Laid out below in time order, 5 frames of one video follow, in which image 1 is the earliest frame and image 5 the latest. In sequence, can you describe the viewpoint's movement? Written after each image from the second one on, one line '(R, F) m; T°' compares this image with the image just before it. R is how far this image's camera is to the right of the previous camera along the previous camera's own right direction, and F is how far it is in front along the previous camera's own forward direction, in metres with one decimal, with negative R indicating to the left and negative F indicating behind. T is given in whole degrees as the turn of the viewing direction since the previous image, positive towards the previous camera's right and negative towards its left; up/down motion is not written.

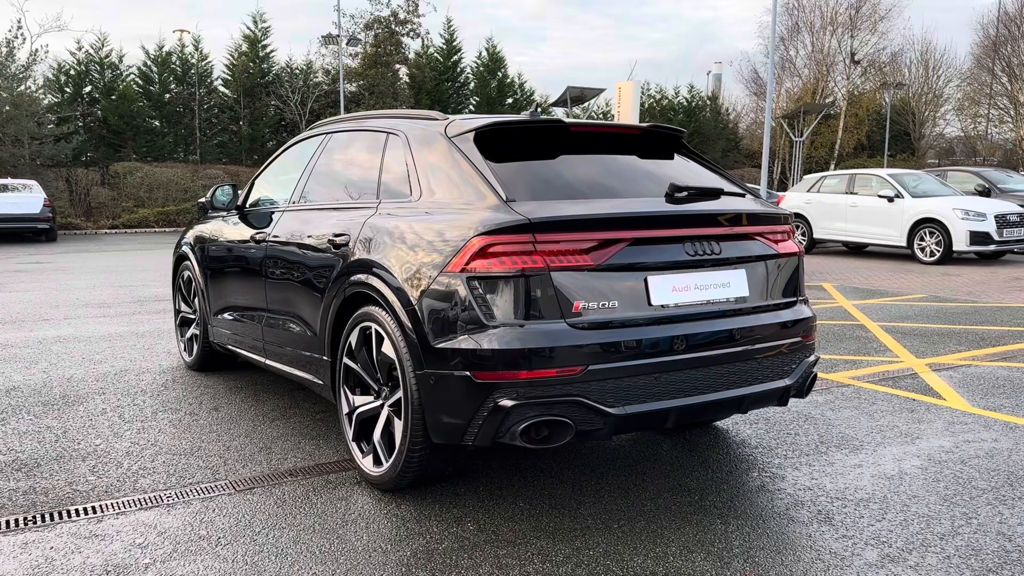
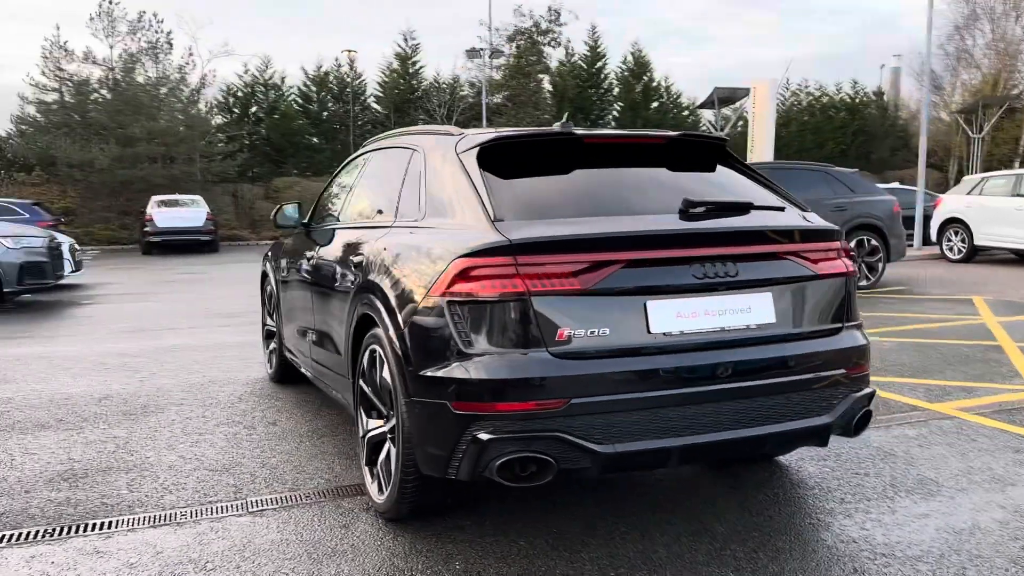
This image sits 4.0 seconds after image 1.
(+0.5, +0.2) m; -11°
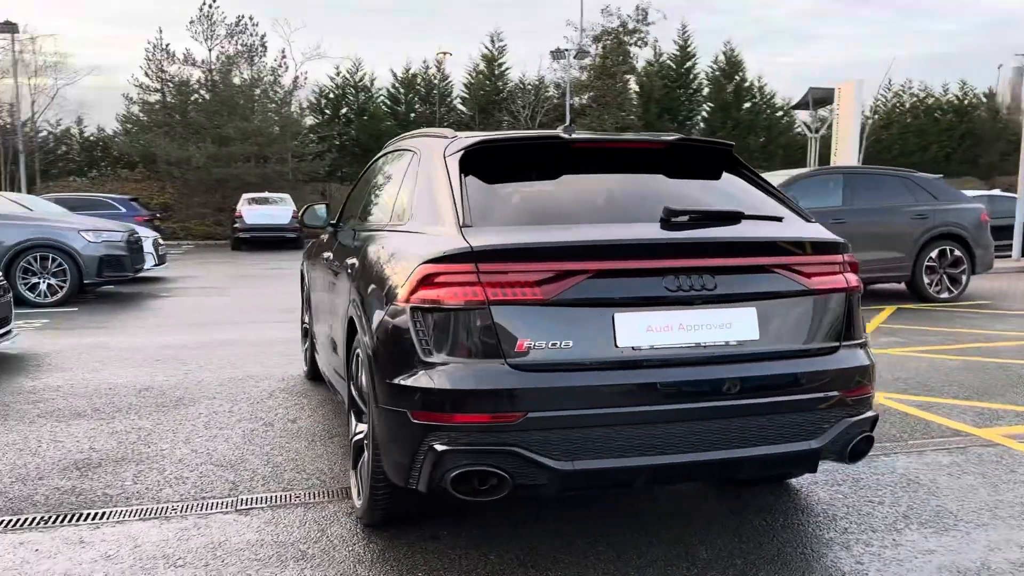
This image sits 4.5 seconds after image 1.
(+0.4, +0.1) m; -6°
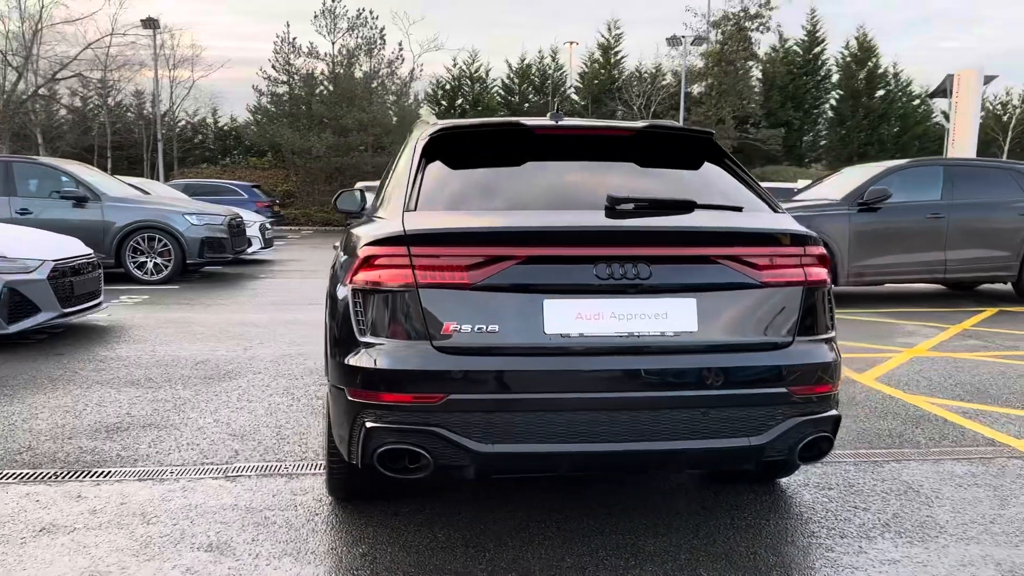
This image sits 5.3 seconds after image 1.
(+0.6, 0.0) m; -8°
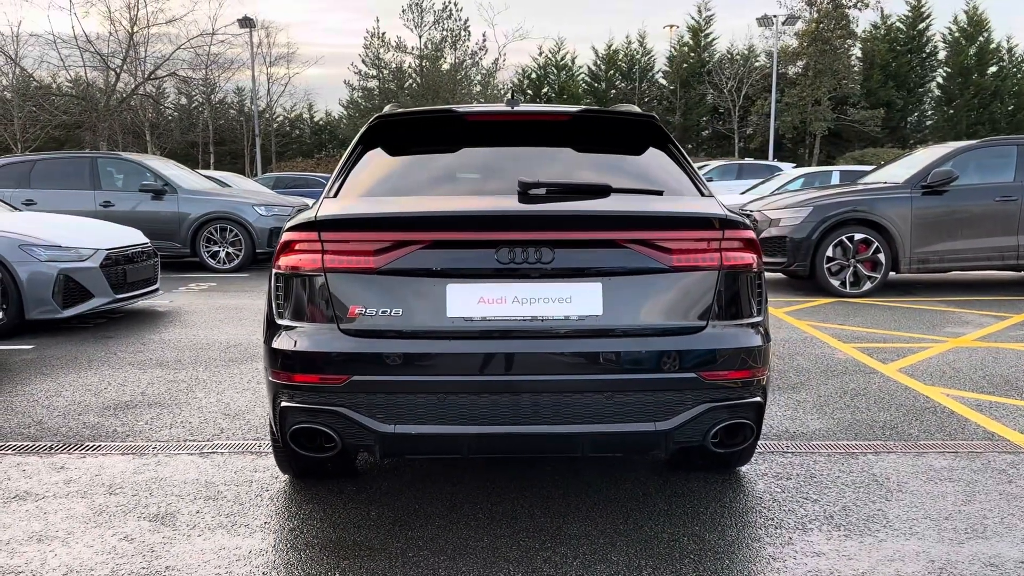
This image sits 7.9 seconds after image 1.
(+0.6, 0.0) m; -7°
